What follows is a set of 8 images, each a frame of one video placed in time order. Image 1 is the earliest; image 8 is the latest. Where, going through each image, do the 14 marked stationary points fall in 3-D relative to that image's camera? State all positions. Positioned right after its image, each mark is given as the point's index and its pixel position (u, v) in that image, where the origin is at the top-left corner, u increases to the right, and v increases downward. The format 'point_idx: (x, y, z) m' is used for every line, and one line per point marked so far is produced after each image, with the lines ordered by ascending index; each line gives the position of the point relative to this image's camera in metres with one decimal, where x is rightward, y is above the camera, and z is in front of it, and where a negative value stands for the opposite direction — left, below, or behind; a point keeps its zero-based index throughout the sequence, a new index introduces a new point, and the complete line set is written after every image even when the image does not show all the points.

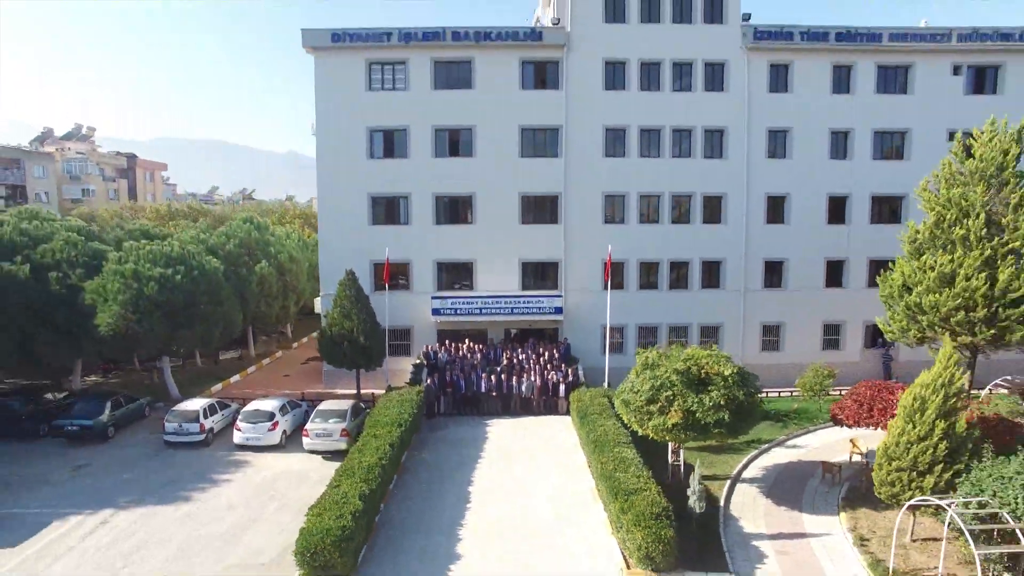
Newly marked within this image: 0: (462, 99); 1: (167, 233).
0: (-0.9, +3.4, +12.2) m
1: (-8.5, +1.4, +17.1) m
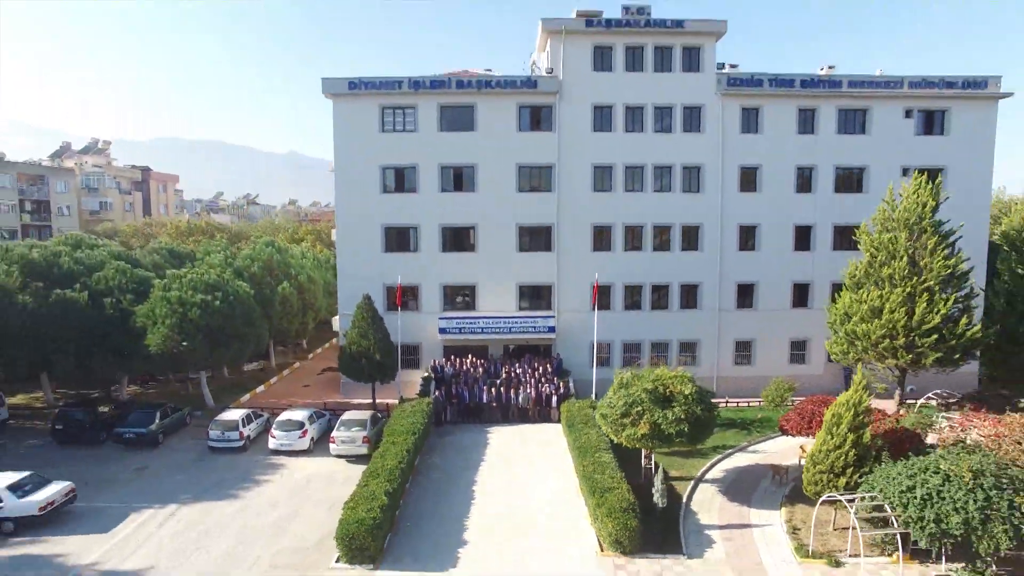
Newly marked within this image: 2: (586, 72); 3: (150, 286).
0: (-0.9, +2.9, +13.7) m
1: (-8.6, +1.0, +18.6) m
2: (+1.5, +4.3, +13.6) m
3: (-6.8, 0.0, +12.9) m
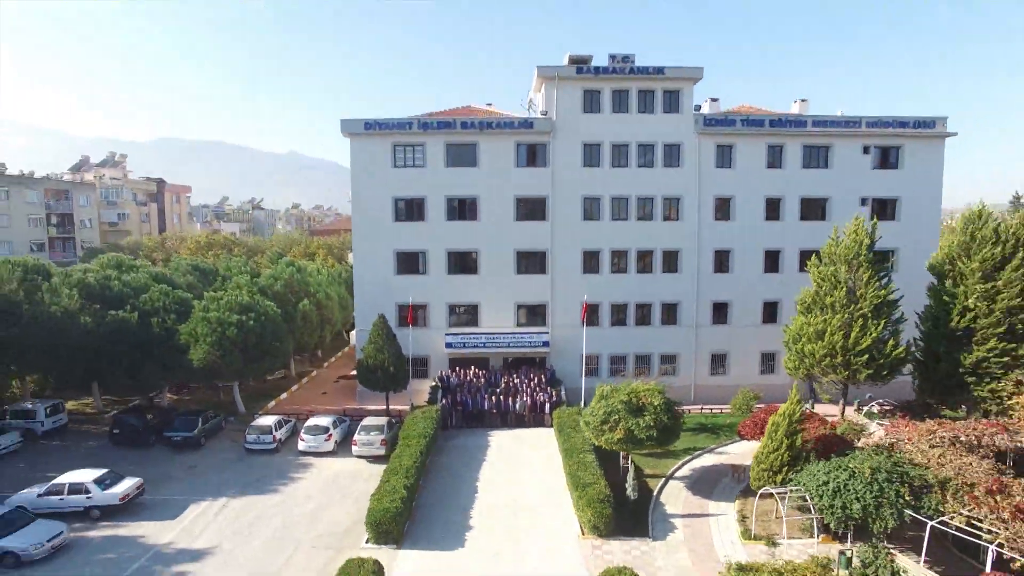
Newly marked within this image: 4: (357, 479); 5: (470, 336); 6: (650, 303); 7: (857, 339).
0: (-1.0, +2.5, +15.4) m
1: (-8.6, +0.6, +20.3) m
2: (+1.4, +3.8, +15.2) m
3: (-6.8, -0.4, +14.6) m
4: (-2.5, -3.1, +11.3) m
5: (-0.9, -1.1, +15.3) m
6: (+3.1, -0.3, +15.8) m
7: (+5.4, -0.8, +11.0) m
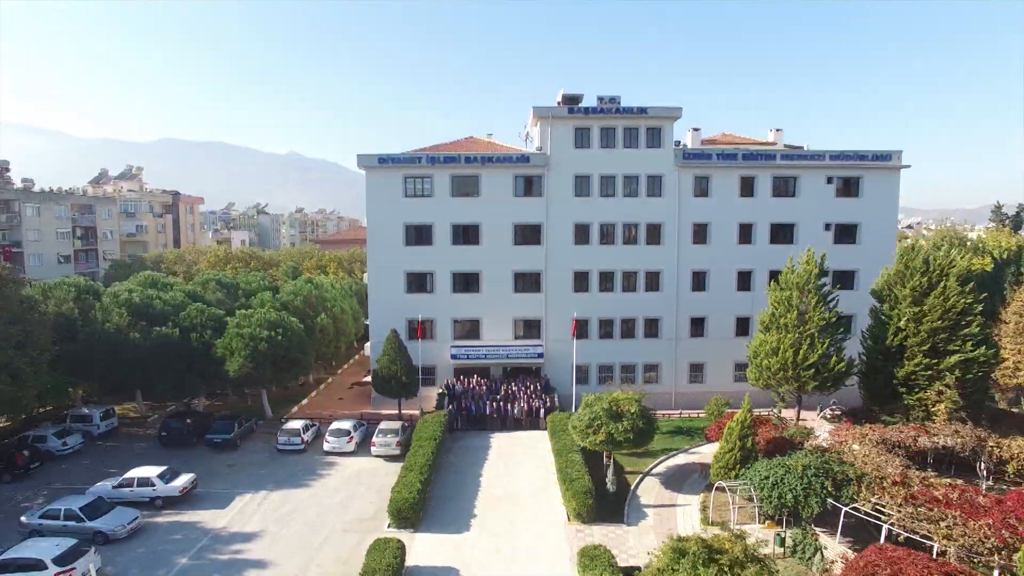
0: (-1.0, +2.1, +17.2) m
1: (-8.6, +0.2, +22.1) m
2: (+1.4, +3.4, +17.0) m
3: (-6.8, -0.8, +16.4) m
4: (-2.6, -3.5, +13.1) m
5: (-1.0, -1.5, +17.1) m
6: (+3.1, -0.8, +17.6) m
7: (+5.4, -1.2, +12.8) m
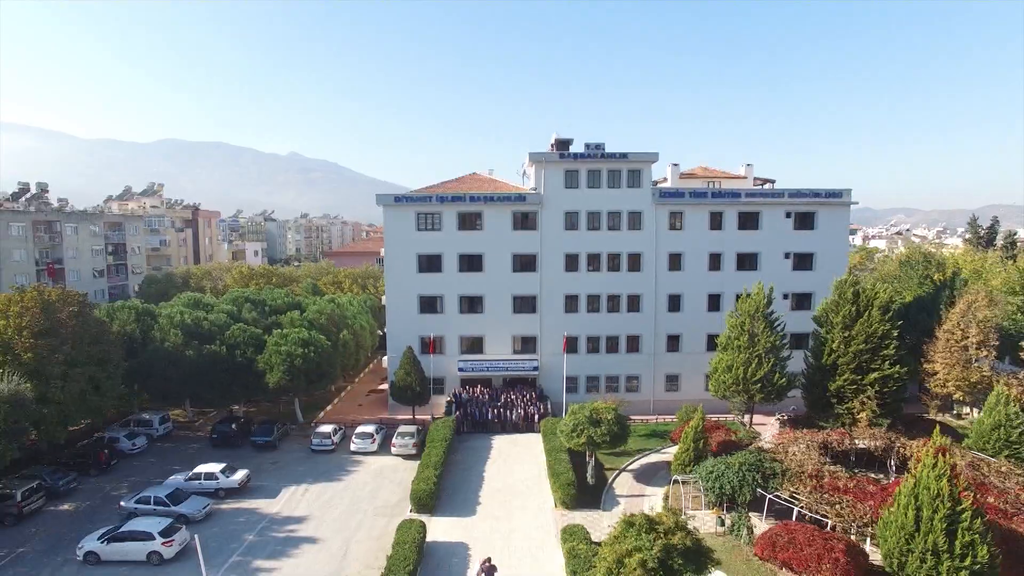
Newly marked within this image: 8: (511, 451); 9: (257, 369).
0: (-1.0, +1.5, +19.7) m
1: (-8.7, -0.4, +24.7) m
2: (+1.4, +2.8, +19.6) m
3: (-6.9, -1.4, +19.0) m
4: (-2.6, -4.1, +15.7) m
5: (-1.0, -2.1, +19.7) m
6: (+3.1, -1.4, +20.1) m
7: (+5.4, -1.9, +15.3) m
8: (0.0, -4.0, +16.8) m
9: (-6.6, -2.1, +18.0) m
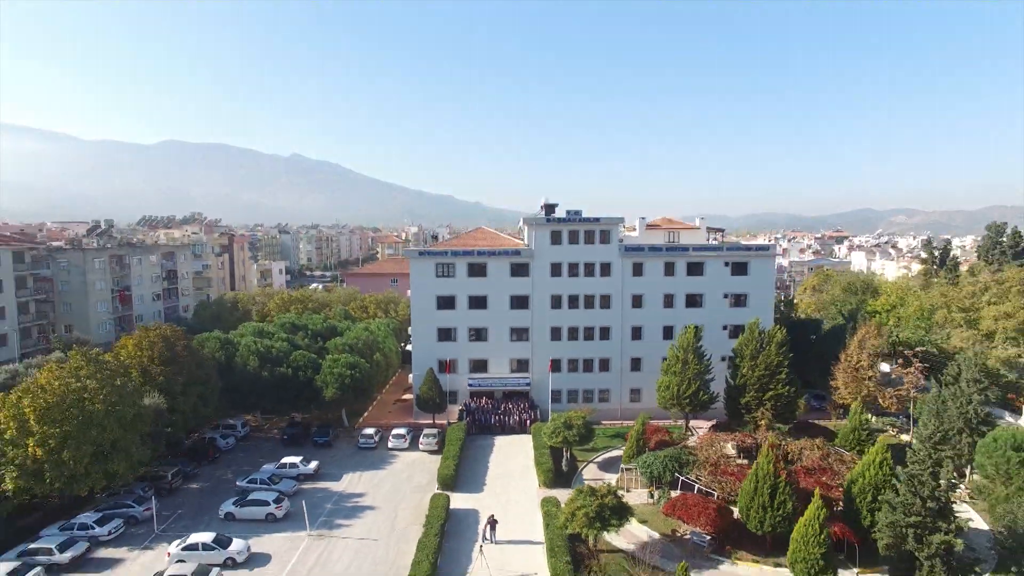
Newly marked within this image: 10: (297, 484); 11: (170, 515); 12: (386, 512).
0: (-1.1, +0.3, +25.4) m
1: (-8.7, -1.7, +30.3) m
2: (+1.3, +1.6, +25.3) m
3: (-7.0, -2.7, +24.6) m
4: (-2.7, -5.4, +21.4) m
5: (-1.1, -3.4, +25.4) m
6: (+3.0, -2.6, +25.8) m
7: (+5.3, -3.1, +21.0) m
8: (-0.1, -5.2, +22.4) m
9: (-6.7, -3.4, +23.7) m
10: (-5.9, -5.4, +19.1) m
11: (-8.4, -5.6, +17.0) m
12: (-3.2, -5.7, +17.7) m
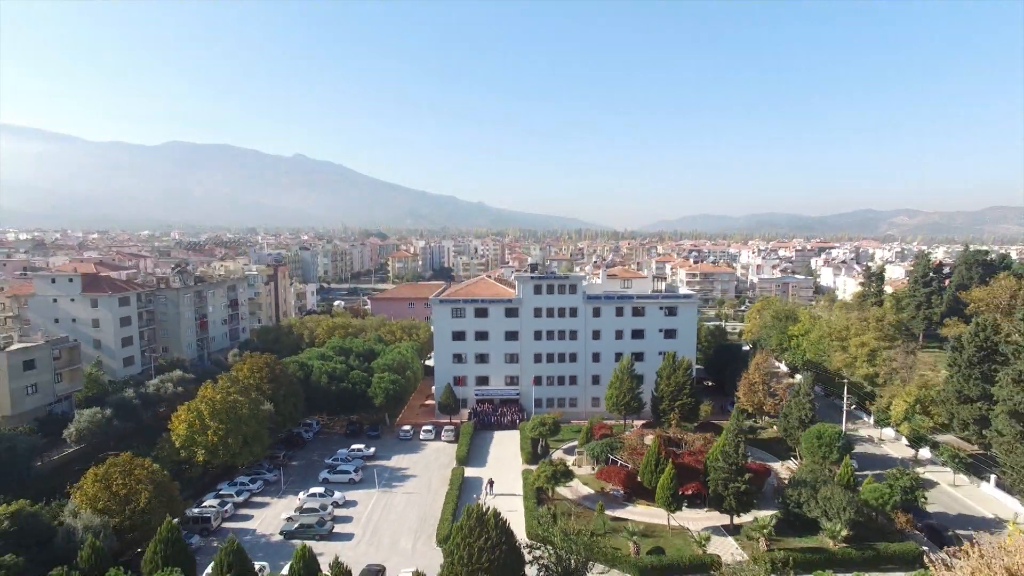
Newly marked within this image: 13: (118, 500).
0: (-1.4, -1.6, +35.3) m
1: (-9.0, -3.6, +40.2) m
2: (+1.0, -0.3, +35.2) m
3: (-7.3, -4.6, +34.5) m
4: (-3.0, -7.3, +31.3) m
5: (-1.4, -5.2, +35.3) m
6: (+2.7, -4.5, +35.7) m
7: (+5.0, -5.0, +30.9) m
8: (-0.4, -7.1, +32.3) m
9: (-7.0, -5.2, +33.6) m
10: (-6.2, -7.3, +29.1) m
11: (-8.7, -7.5, +26.9) m
12: (-3.5, -7.6, +27.6) m
13: (-10.8, -5.8, +18.8) m
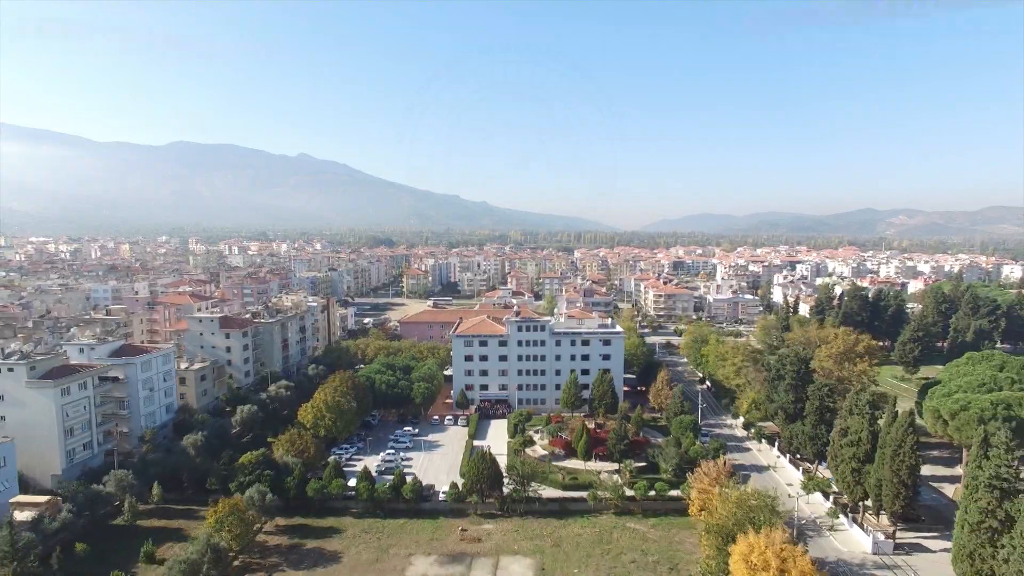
0: (-2.1, -4.6, +53.9) m
1: (-9.7, -6.6, +58.8) m
2: (+0.3, -3.3, +53.7) m
3: (-7.9, -7.6, +53.1) m
4: (-3.7, -10.3, +49.8) m
5: (-2.1, -8.2, +53.8) m
6: (+2.0, -7.5, +54.2) m
7: (+4.3, -8.0, +49.4) m
8: (-1.1, -10.1, +50.9) m
9: (-7.7, -8.3, +52.2) m
10: (-6.9, -10.3, +47.6) m
11: (-9.4, -10.5, +45.5) m
12: (-4.2, -10.6, +46.1) m
13: (-11.5, -8.8, +37.4) m
